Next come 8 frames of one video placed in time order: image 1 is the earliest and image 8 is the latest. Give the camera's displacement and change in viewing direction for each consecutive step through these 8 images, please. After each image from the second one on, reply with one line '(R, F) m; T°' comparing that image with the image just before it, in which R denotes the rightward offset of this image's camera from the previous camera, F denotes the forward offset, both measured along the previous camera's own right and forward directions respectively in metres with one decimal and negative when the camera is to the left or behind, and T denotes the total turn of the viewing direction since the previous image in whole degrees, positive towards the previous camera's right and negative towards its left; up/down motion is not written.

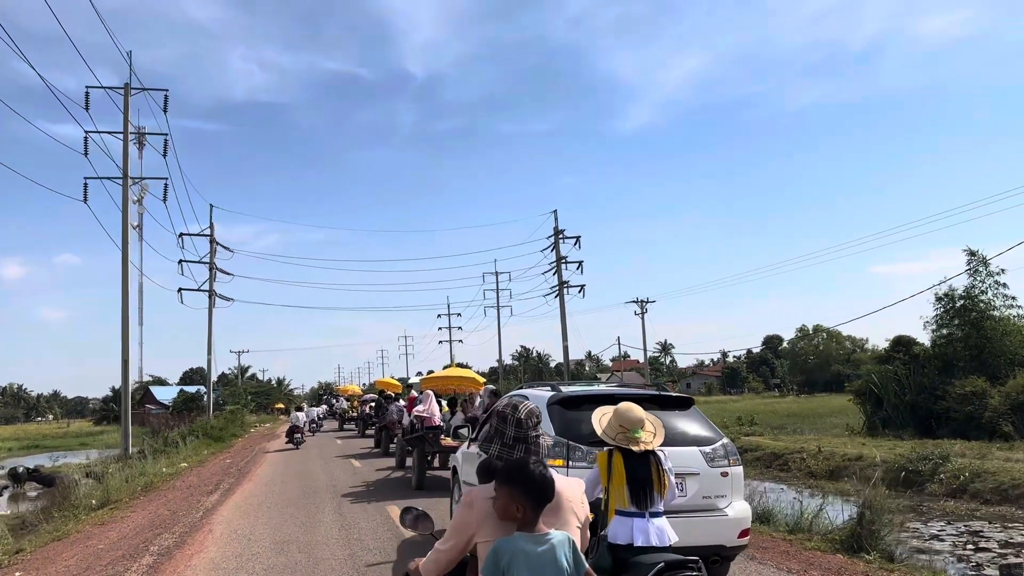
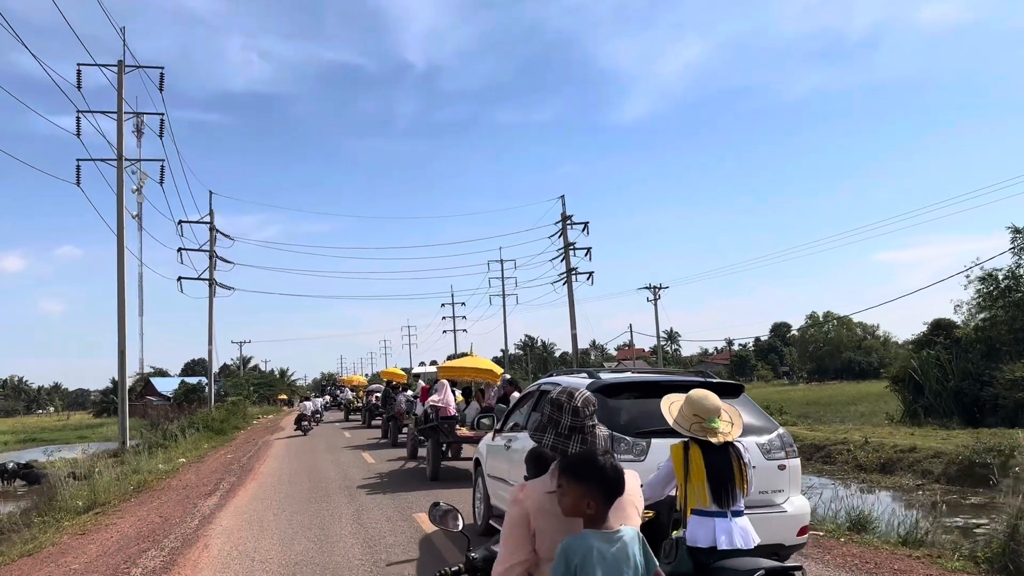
(-0.4, +1.2) m; 0°
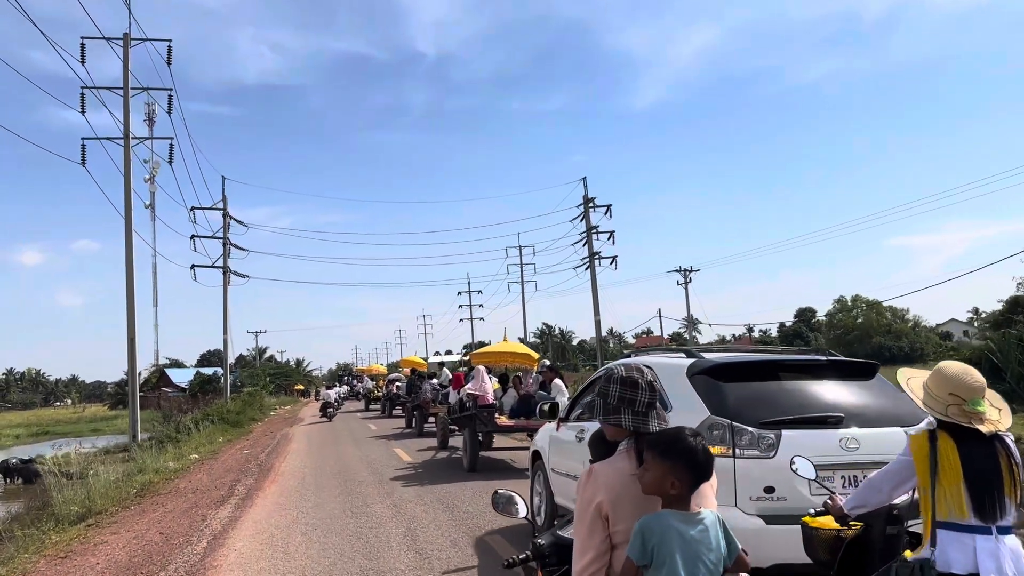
(-0.6, +1.6) m; -1°
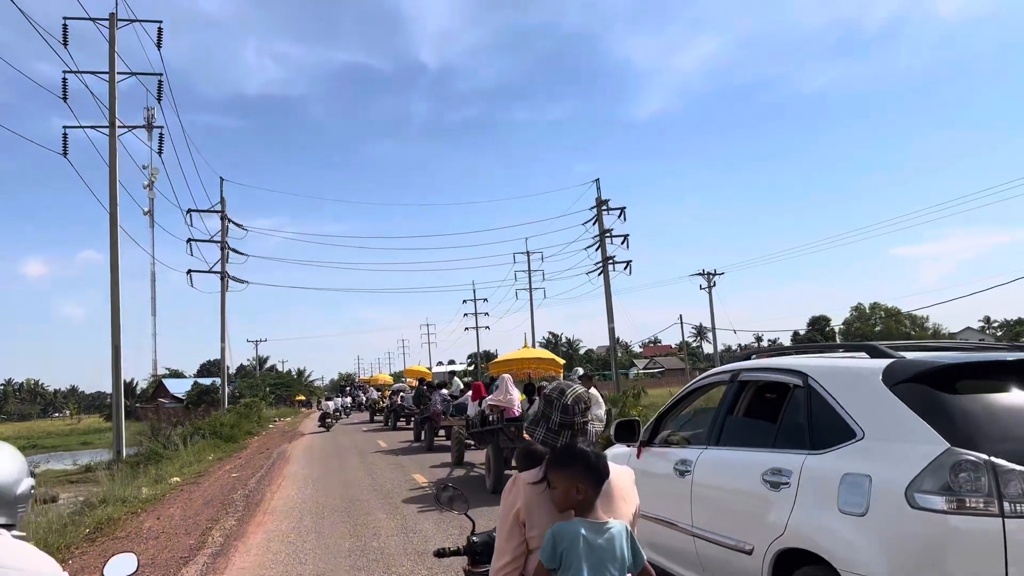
(-0.6, +2.0) m; 0°
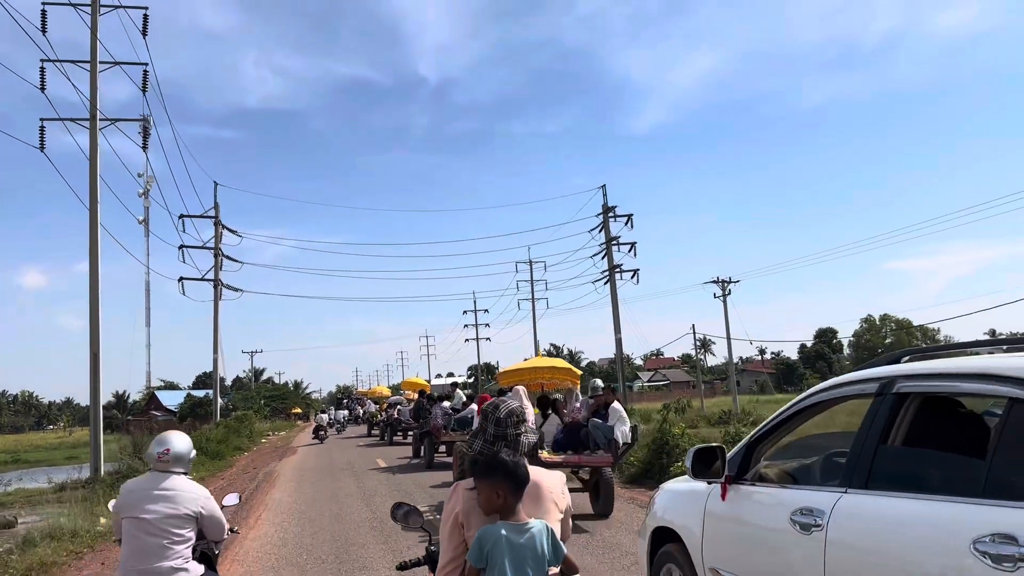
(-0.3, +1.6) m; 0°
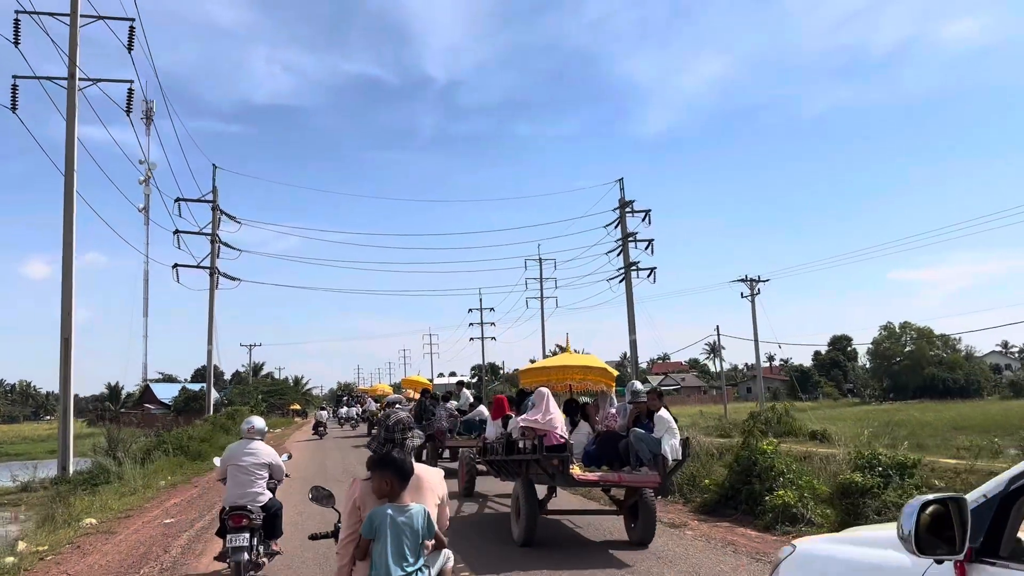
(-0.4, +2.1) m; 0°
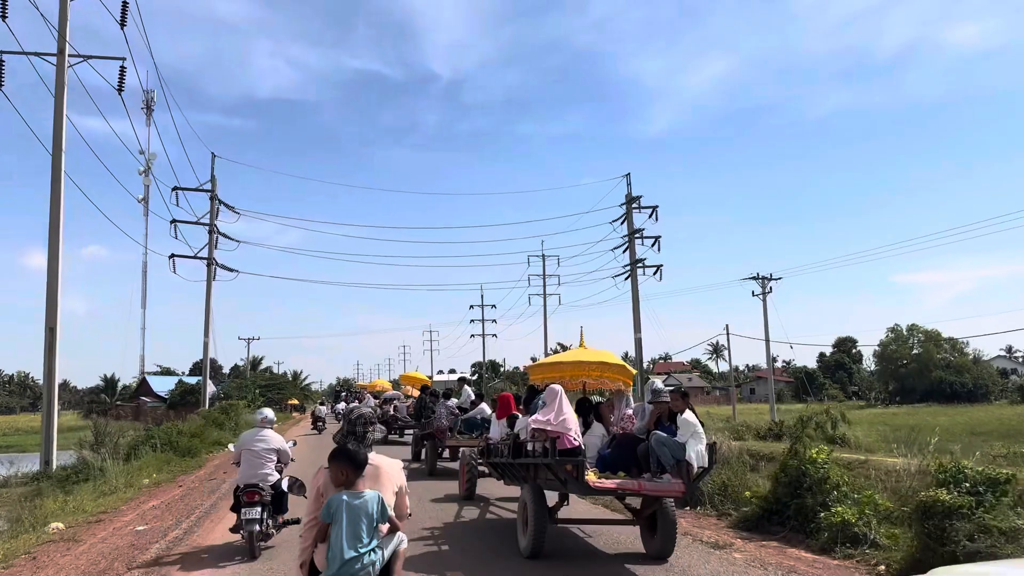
(-0.2, +0.9) m; 0°
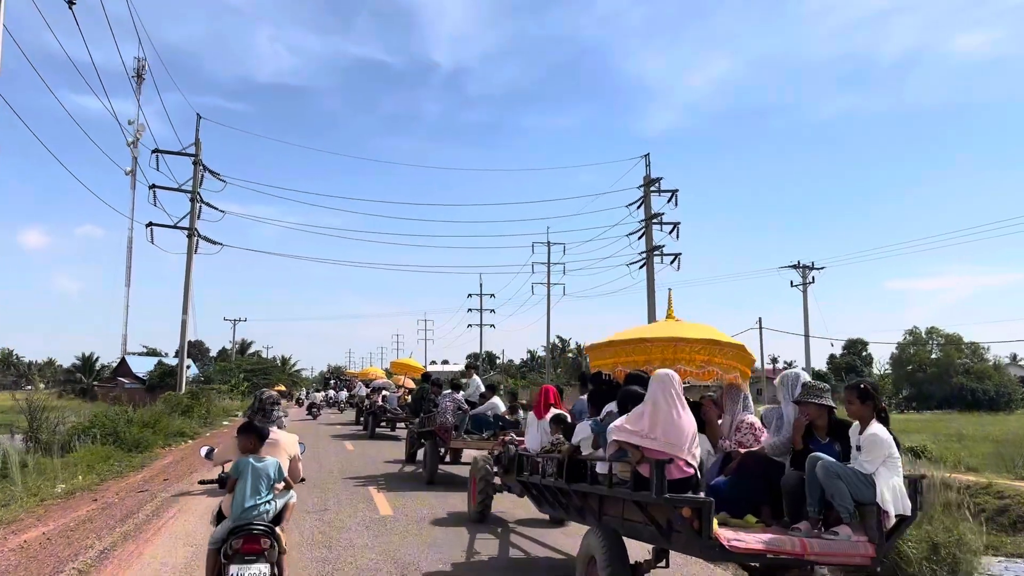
(-0.6, +3.2) m; 0°
